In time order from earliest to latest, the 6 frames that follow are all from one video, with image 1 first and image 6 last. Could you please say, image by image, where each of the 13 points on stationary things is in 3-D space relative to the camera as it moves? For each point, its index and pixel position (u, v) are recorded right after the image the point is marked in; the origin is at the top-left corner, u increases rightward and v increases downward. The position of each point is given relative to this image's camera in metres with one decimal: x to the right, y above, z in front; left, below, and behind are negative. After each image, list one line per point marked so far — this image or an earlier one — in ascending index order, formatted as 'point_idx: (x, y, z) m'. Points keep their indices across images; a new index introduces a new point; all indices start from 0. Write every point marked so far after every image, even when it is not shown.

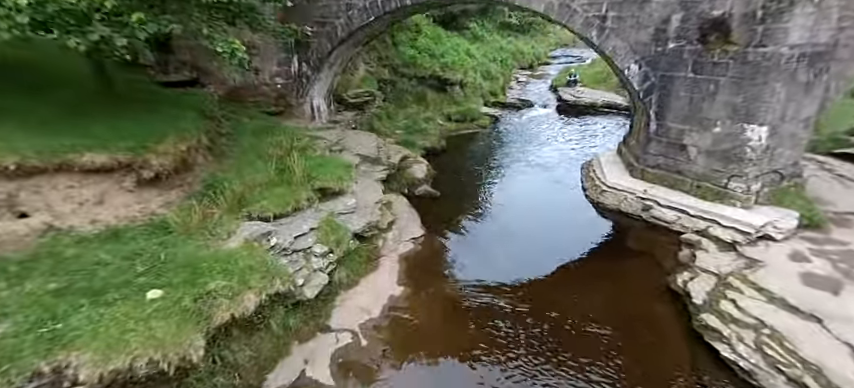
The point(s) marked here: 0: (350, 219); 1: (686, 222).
0: (-0.9, -0.3, +4.7) m
1: (+3.5, -0.4, +5.5) m
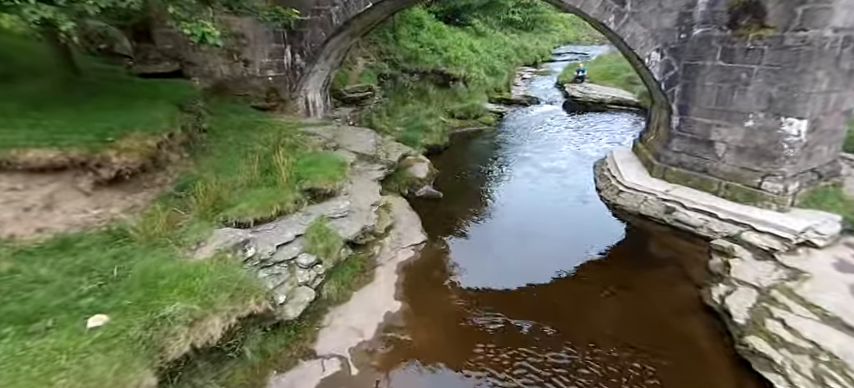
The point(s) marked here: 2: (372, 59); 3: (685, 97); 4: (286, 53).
0: (-0.9, -0.3, +4.2) m
1: (+3.6, -0.4, +4.9) m
2: (-1.5, +3.7, +10.7) m
3: (+3.6, +1.3, +5.6) m
4: (-2.5, +2.5, +7.1) m
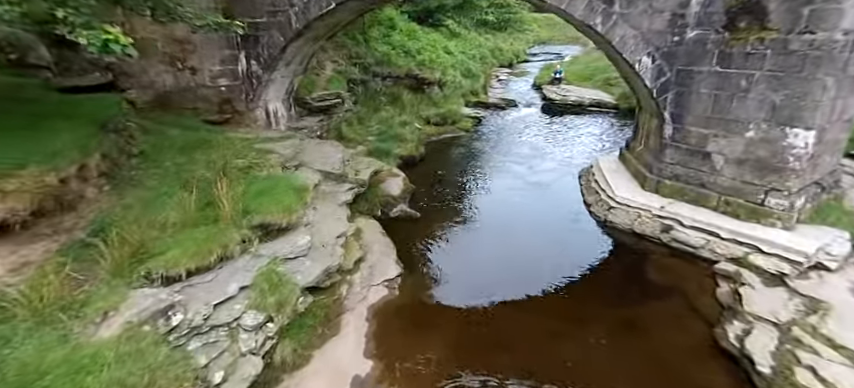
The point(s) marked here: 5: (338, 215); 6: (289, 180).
0: (-1.1, -0.6, +3.5) m
1: (+3.3, -0.6, +4.5) m
2: (-2.2, +3.3, +10.0) m
3: (+3.2, +1.1, +5.1) m
4: (-3.0, +2.1, +6.4) m
5: (-1.0, -0.2, +4.6) m
6: (-1.6, +0.1, +4.6) m
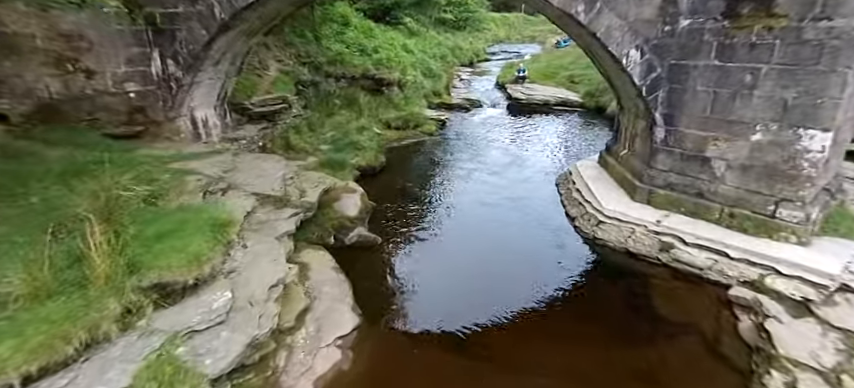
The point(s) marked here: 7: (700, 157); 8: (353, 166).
0: (-1.4, -0.9, +2.6) m
1: (+2.9, -0.7, +3.9) m
2: (-3.1, +2.9, +8.9) m
3: (+2.8, +1.0, +4.5) m
4: (-3.6, +1.8, +5.2) m
5: (-1.4, -0.5, +3.6) m
6: (-2.0, -0.2, +3.6) m
7: (+3.0, +0.4, +4.4) m
8: (-1.4, +0.5, +7.4) m
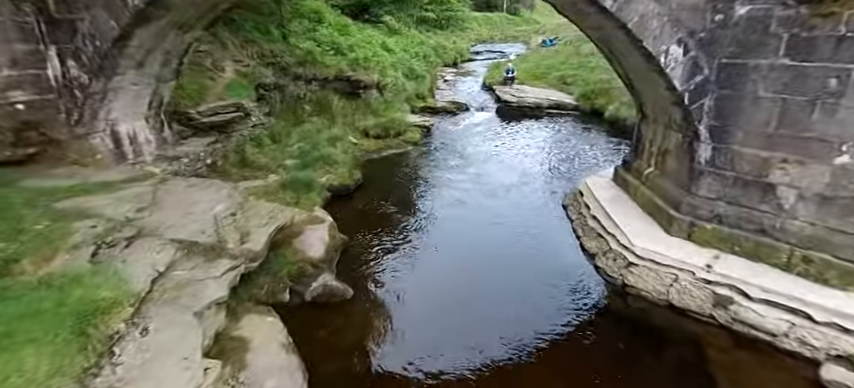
0: (-1.4, -1.3, +1.4) m
1: (+2.8, -1.1, +2.9) m
2: (-3.5, +2.5, +7.7) m
3: (+2.6, +0.7, +3.5) m
4: (-3.8, +1.3, +4.0) m
5: (-1.5, -0.9, +2.5) m
6: (-2.1, -0.6, +2.4) m
7: (+2.9, +0.1, +3.4) m
8: (-1.6, +0.1, +6.2) m
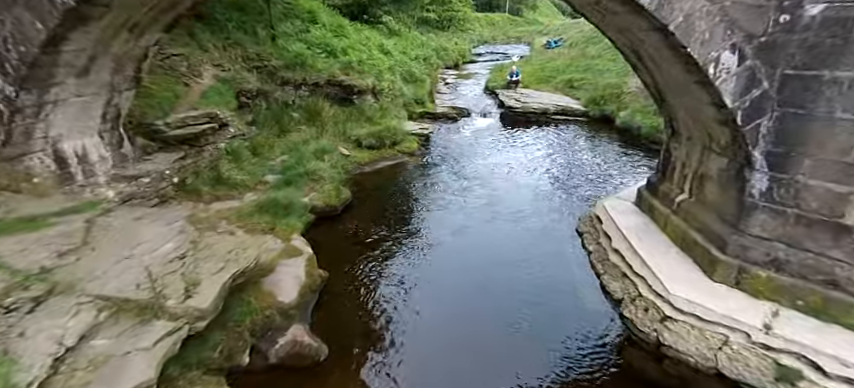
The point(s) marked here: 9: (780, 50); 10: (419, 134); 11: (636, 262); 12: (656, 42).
0: (-1.5, -1.6, +0.7) m
1: (+2.8, -1.4, +2.2) m
2: (-3.5, +2.2, +7.0) m
3: (+2.5, +0.4, +2.8) m
4: (-3.8, +1.1, +3.3) m
5: (-1.6, -1.2, +1.8) m
6: (-2.1, -0.9, +1.7) m
7: (+2.8, -0.2, +2.8) m
8: (-1.7, -0.2, +5.6) m
9: (+2.4, +1.0, +2.7) m
10: (-0.2, +1.5, +9.6) m
11: (+1.9, -0.6, +3.8) m
12: (+1.7, +1.1, +3.0) m
